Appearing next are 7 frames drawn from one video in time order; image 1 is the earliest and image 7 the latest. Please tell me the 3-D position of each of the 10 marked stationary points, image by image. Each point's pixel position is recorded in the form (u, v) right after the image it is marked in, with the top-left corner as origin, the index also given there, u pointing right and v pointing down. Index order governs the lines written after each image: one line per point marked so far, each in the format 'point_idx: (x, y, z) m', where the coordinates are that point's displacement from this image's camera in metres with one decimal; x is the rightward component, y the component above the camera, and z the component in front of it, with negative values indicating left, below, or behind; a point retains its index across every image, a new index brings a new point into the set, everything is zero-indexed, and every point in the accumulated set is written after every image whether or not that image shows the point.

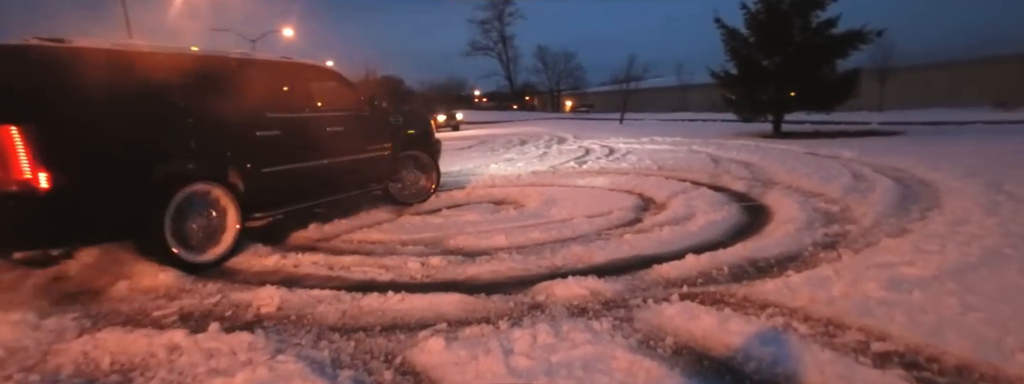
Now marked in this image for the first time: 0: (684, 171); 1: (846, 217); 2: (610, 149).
0: (+3.3, +0.4, +10.4) m
1: (+3.7, -0.2, +6.1) m
2: (+2.9, +1.3, +16.3) m
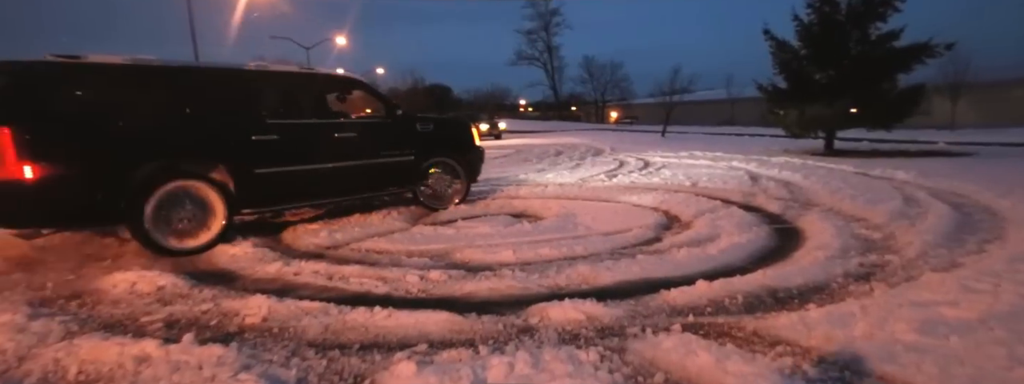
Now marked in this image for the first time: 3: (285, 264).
0: (+3.8, +0.1, +10.0) m
1: (+3.9, -0.5, +5.7) m
2: (+3.8, +0.8, +15.9) m
3: (-2.0, -0.6, +4.9) m
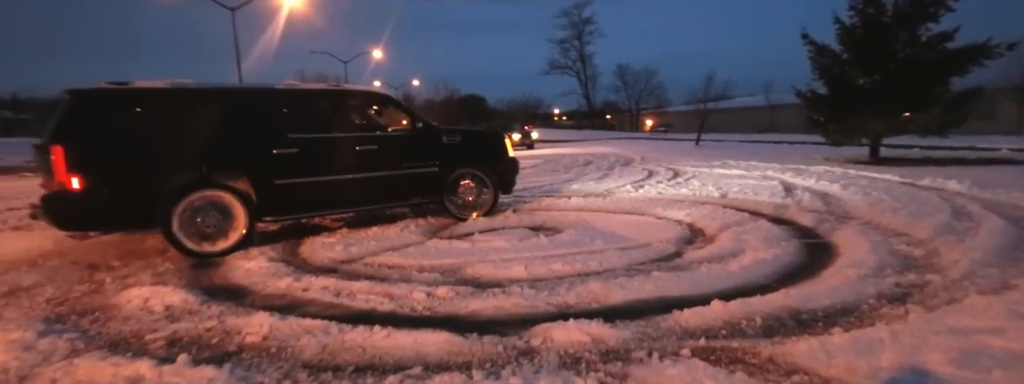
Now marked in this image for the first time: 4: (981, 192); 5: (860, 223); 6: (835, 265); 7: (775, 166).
0: (+4.1, -0.1, +9.7) m
1: (+4.0, -0.6, +5.3) m
2: (+4.6, +0.5, +15.6) m
3: (-1.9, -0.8, +4.9) m
4: (+8.9, 0.0, +10.4) m
5: (+4.6, -0.4, +7.3) m
6: (+3.0, -0.7, +5.2) m
7: (+8.0, +0.8, +16.8) m
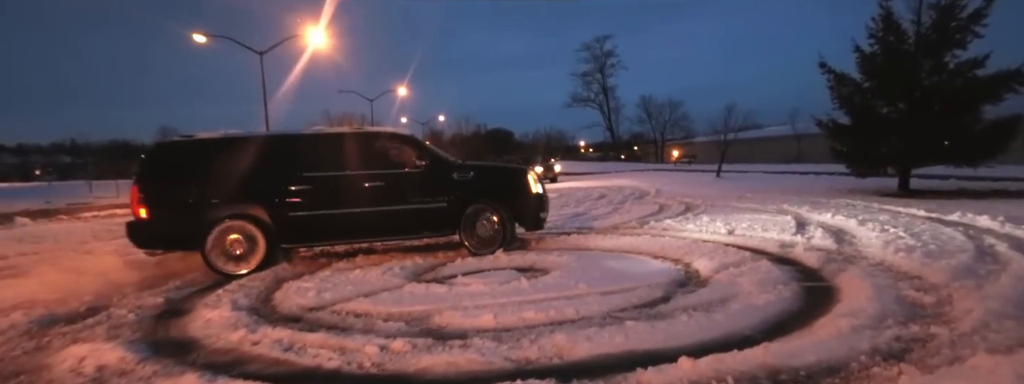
0: (+4.1, -0.7, +9.2) m
1: (+3.7, -1.0, +4.8) m
2: (+4.8, -0.4, +15.1) m
3: (-2.2, -1.2, +4.7) m
4: (+8.8, -0.6, +9.8) m
5: (+4.4, -0.9, +6.7) m
6: (+2.7, -1.0, +4.7) m
7: (+8.3, -0.2, +16.2) m
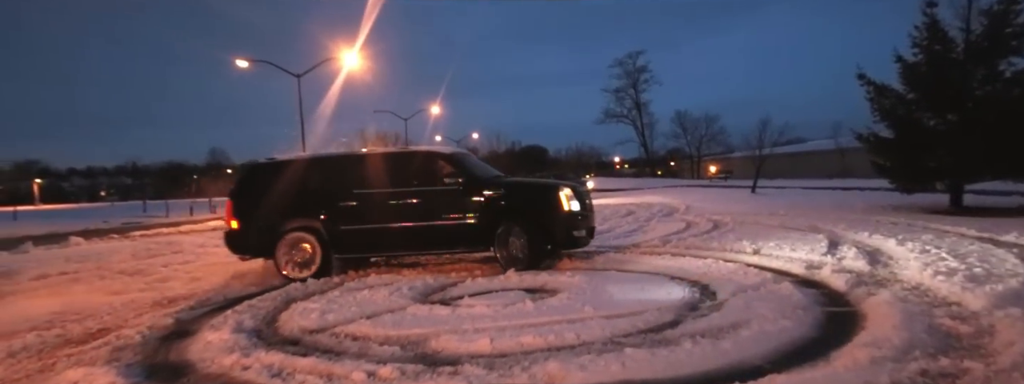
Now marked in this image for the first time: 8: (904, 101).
0: (+4.3, -1.0, +8.8) m
1: (+3.7, -1.1, +4.4) m
2: (+5.4, -0.9, +14.6) m
3: (-2.2, -1.4, +4.6) m
4: (+9.1, -0.8, +9.0) m
5: (+4.5, -1.1, +6.3) m
6: (+2.7, -1.2, +4.4) m
7: (+8.9, -0.6, +15.5) m
8: (+13.6, +3.2, +19.2) m
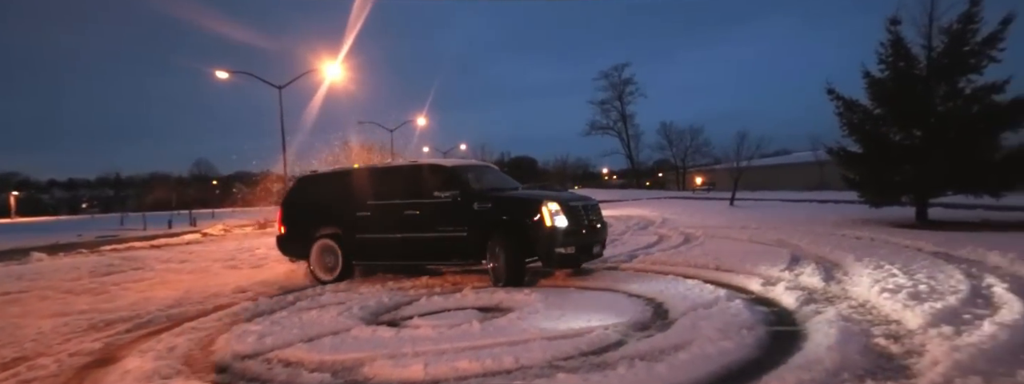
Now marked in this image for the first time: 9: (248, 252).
0: (+3.7, -1.3, +8.7) m
1: (+3.1, -1.3, +4.4) m
2: (+4.6, -1.2, +14.6) m
3: (-2.8, -1.5, +4.5) m
4: (+8.4, -1.1, +9.1) m
5: (+3.9, -1.3, +6.3) m
6: (+2.2, -1.3, +4.3) m
7: (+8.1, -1.0, +15.6) m
8: (+12.7, +2.7, +19.5) m
9: (-8.6, -2.0, +17.9) m
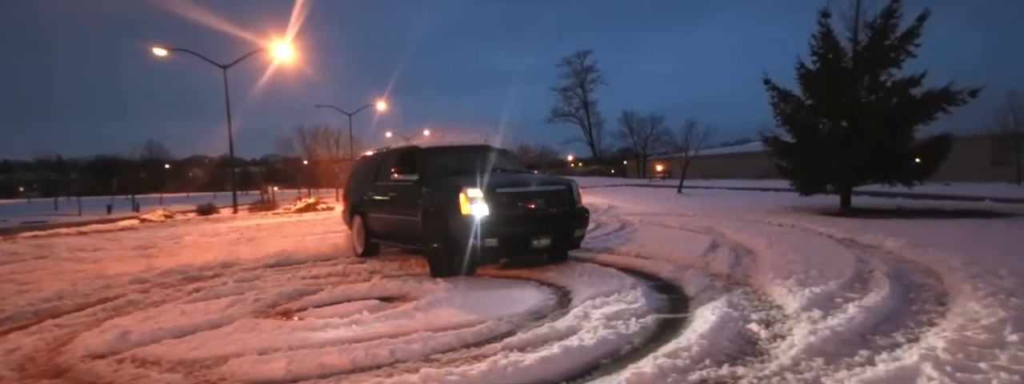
0: (+2.3, -1.1, +8.7) m
1: (+2.1, -1.2, +4.4) m
2: (+2.9, -0.9, +14.7) m
3: (-3.8, -1.4, +4.1) m
4: (+7.1, -0.9, +9.4) m
5: (+2.7, -1.1, +6.3) m
6: (+1.1, -1.2, +4.2) m
7: (+6.4, -0.7, +15.9) m
8: (+10.7, +3.2, +20.0) m
9: (-10.5, -1.5, +17.1) m
